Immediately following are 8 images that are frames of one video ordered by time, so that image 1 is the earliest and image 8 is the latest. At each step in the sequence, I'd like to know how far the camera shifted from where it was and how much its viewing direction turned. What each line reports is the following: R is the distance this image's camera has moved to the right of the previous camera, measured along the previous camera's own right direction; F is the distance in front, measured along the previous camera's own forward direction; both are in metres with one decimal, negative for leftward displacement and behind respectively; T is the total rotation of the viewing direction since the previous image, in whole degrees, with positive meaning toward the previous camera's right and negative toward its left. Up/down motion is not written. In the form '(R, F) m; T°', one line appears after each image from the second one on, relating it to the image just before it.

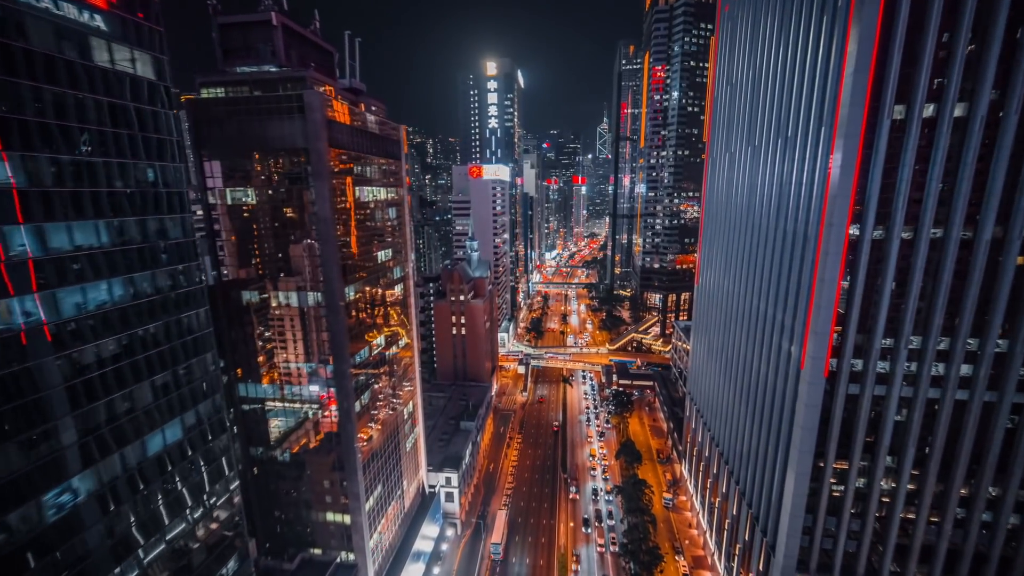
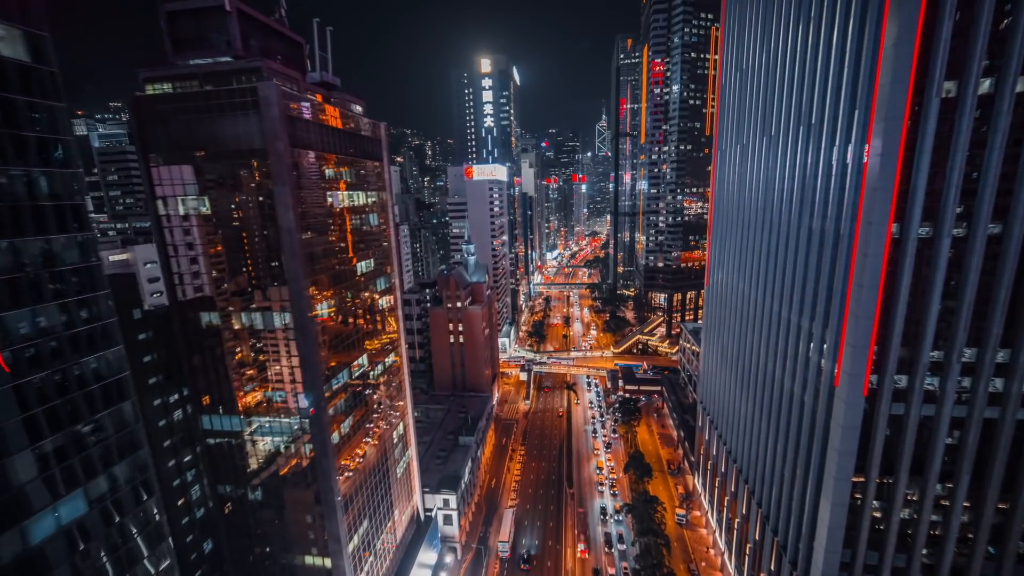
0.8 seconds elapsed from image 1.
(+0.7, +3.9) m; 0°
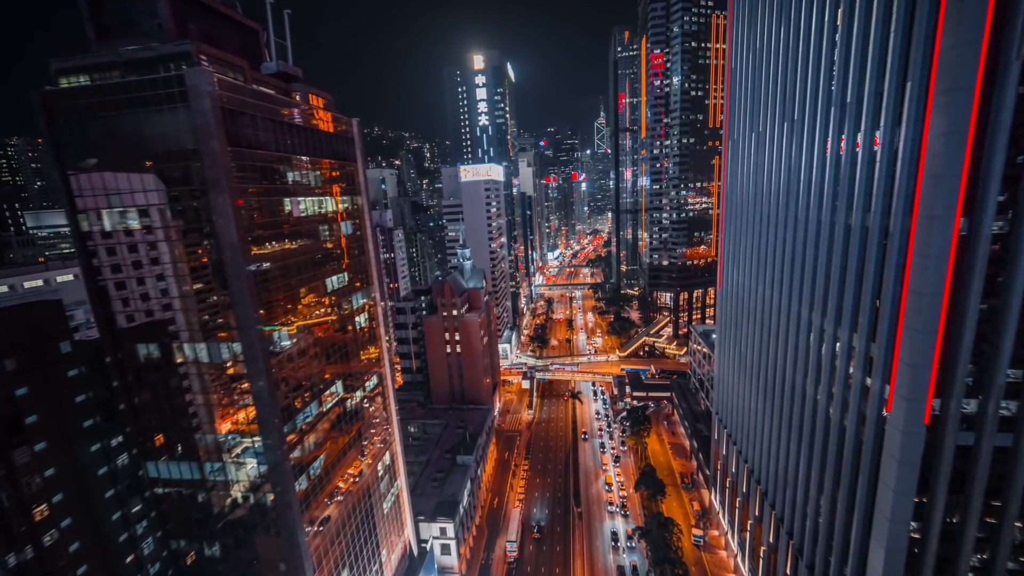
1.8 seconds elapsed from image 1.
(+0.9, +4.5) m; 0°
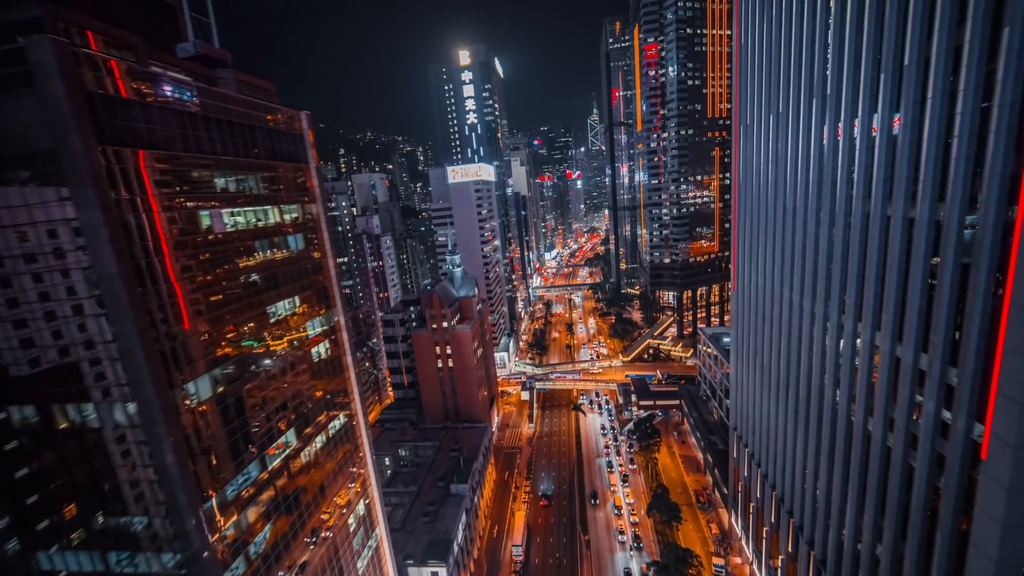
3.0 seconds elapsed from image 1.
(+1.0, +5.8) m; 0°
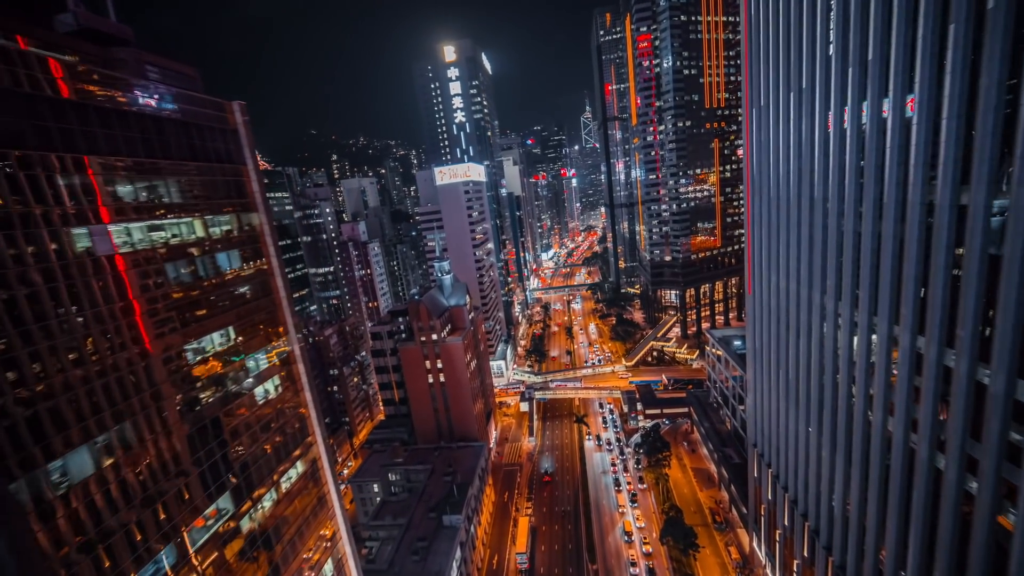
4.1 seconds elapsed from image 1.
(+0.9, +5.2) m; 0°
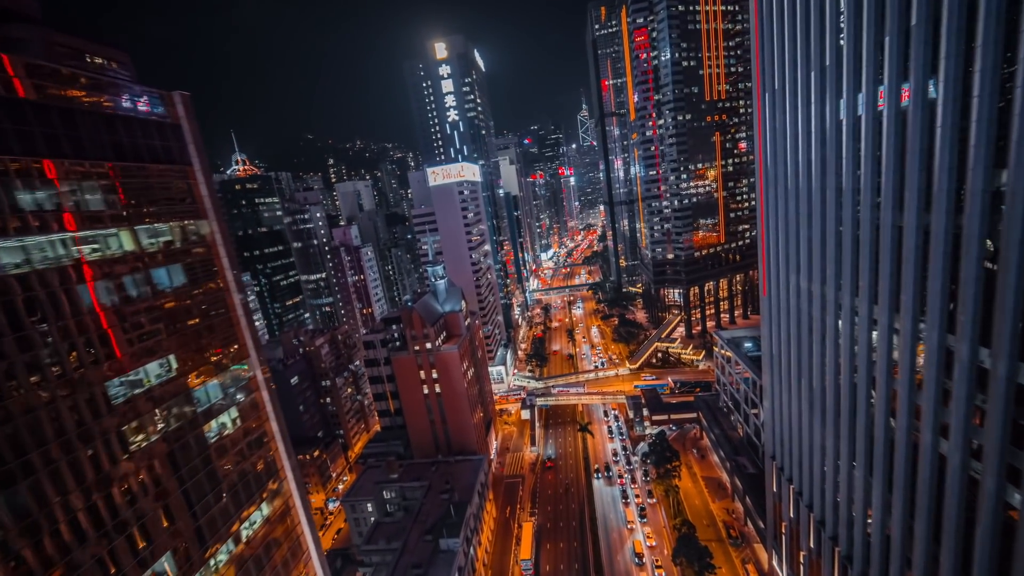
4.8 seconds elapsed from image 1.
(+0.6, +3.5) m; 0°
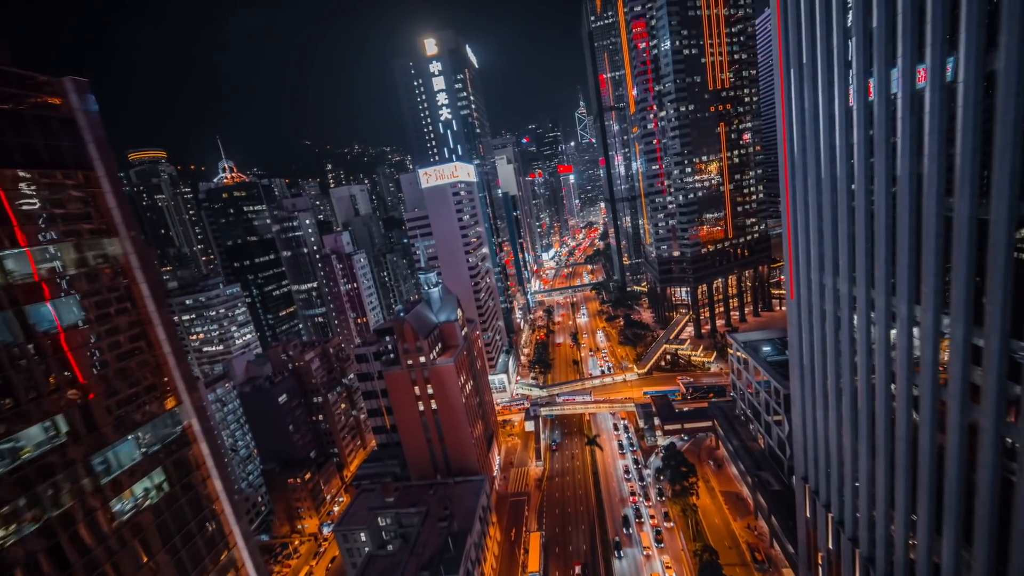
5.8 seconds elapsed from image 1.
(+0.7, +4.6) m; 0°
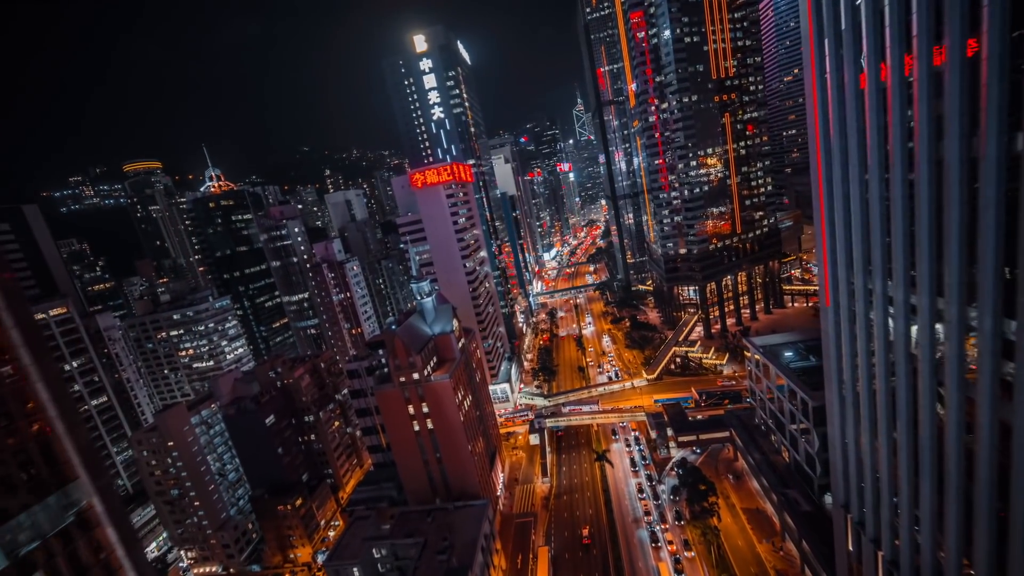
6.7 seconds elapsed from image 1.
(+0.6, +4.6) m; 0°
